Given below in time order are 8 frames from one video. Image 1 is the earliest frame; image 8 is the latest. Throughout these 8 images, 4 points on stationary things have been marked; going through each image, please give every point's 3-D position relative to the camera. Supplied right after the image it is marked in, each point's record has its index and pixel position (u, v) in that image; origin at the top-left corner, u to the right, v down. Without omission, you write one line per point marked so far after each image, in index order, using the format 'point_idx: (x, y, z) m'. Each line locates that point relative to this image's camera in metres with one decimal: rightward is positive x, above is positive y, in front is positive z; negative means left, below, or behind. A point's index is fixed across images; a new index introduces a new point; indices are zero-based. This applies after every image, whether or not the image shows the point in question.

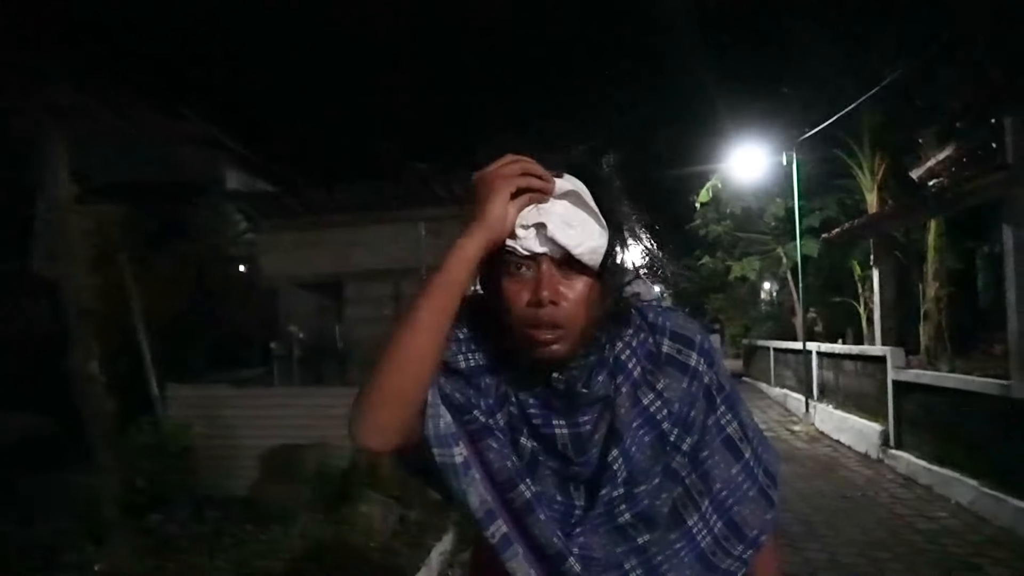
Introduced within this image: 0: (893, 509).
0: (+3.2, -1.9, +7.4) m
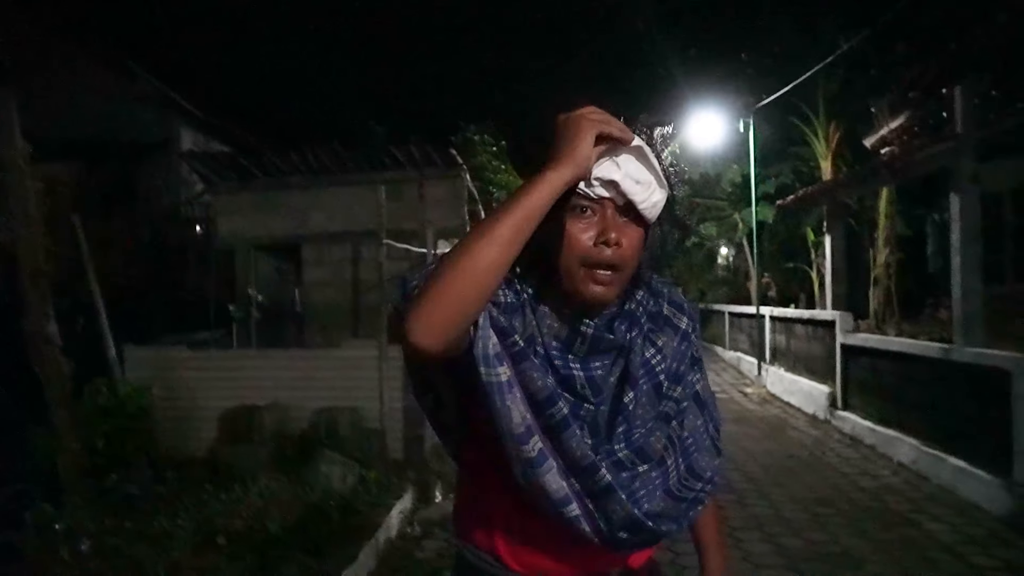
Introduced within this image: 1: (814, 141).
0: (+2.9, -1.6, +7.7) m
1: (+3.8, +1.8, +10.7) m
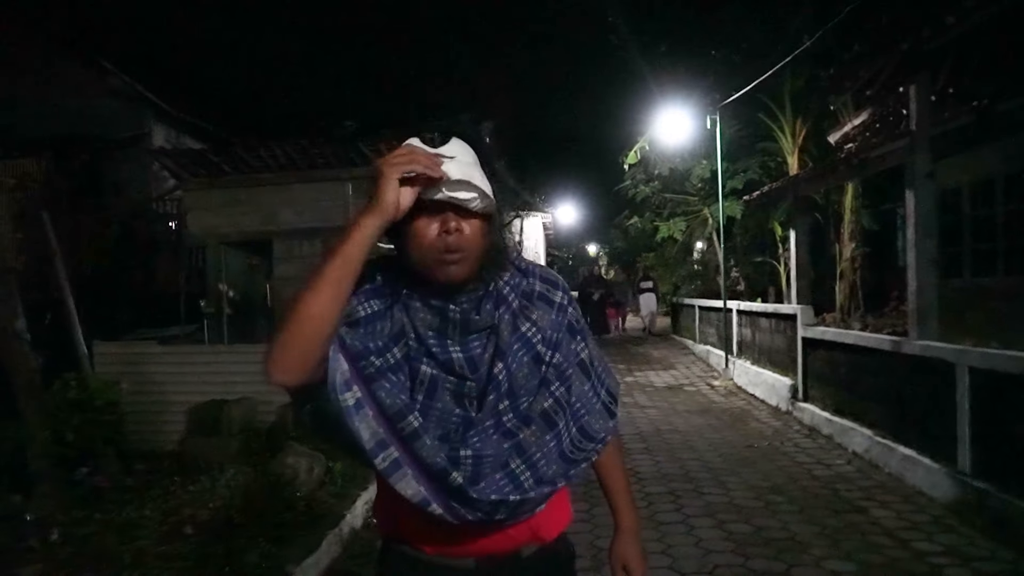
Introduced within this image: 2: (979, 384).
0: (+2.6, -1.5, +8.0) m
1: (+3.4, +1.9, +11.0) m
2: (+3.3, -0.7, +6.2) m
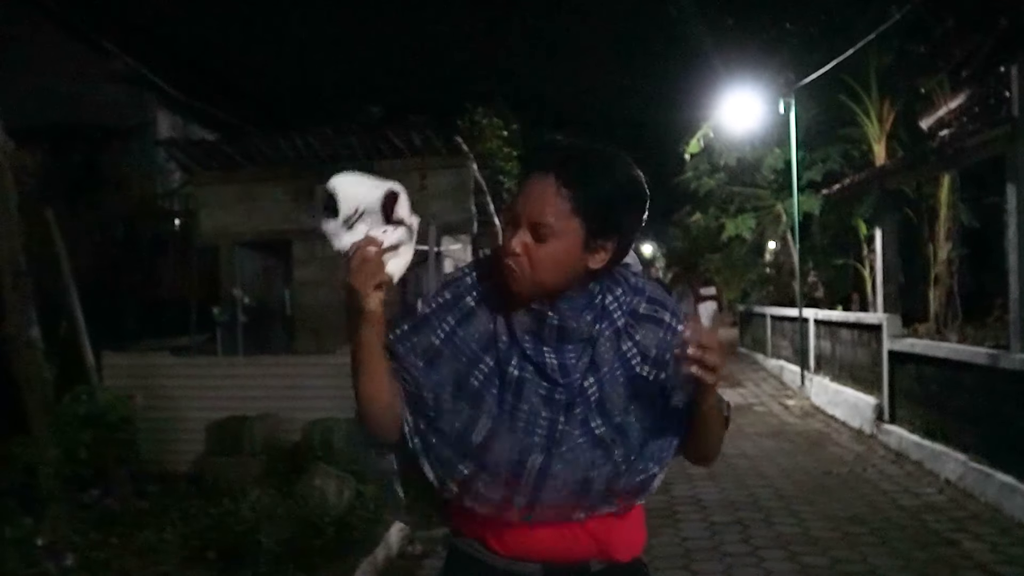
0: (+3.0, -1.6, +7.2) m
1: (+4.0, +1.9, +10.1) m
2: (+3.6, -0.7, +5.4) m
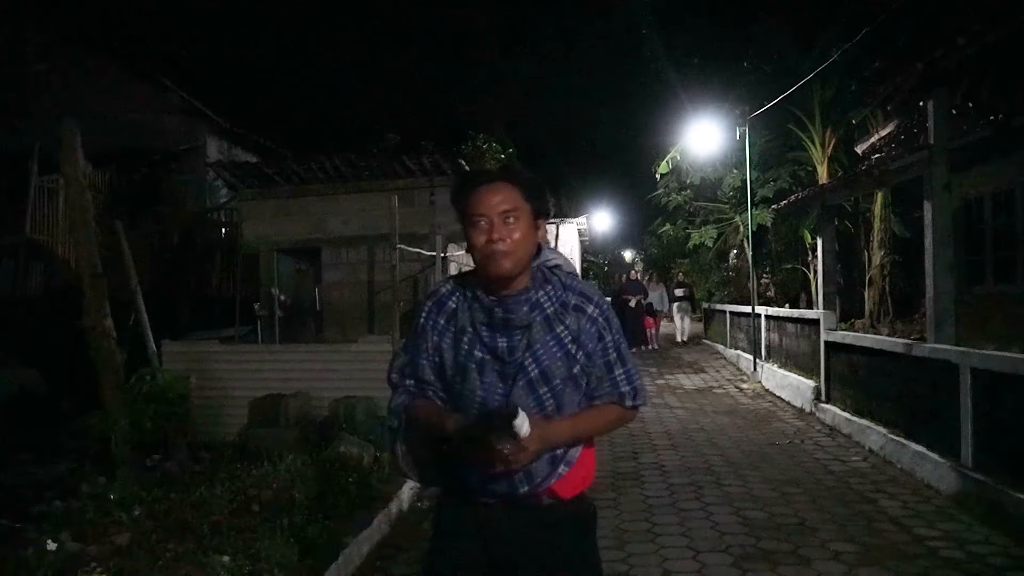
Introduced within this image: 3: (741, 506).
0: (+2.9, -1.6, +8.5) m
1: (+3.9, +1.8, +11.4) m
2: (+3.5, -0.7, +6.7) m
3: (+1.8, -1.7, +6.9) m
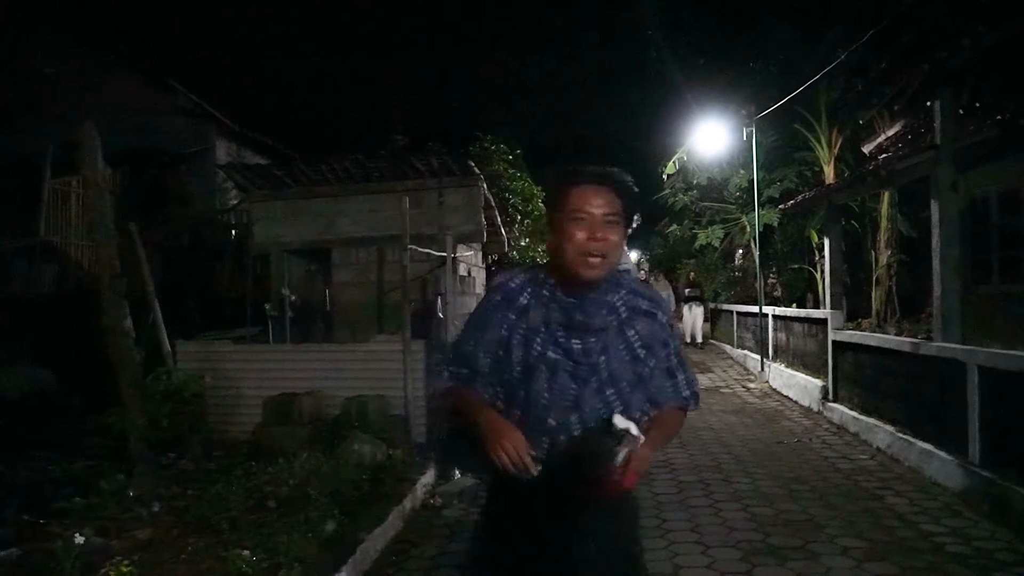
0: (+3.0, -1.6, +8.5) m
1: (+4.0, +1.8, +11.5) m
2: (+3.6, -0.7, +6.7) m
3: (+1.9, -1.7, +7.0) m
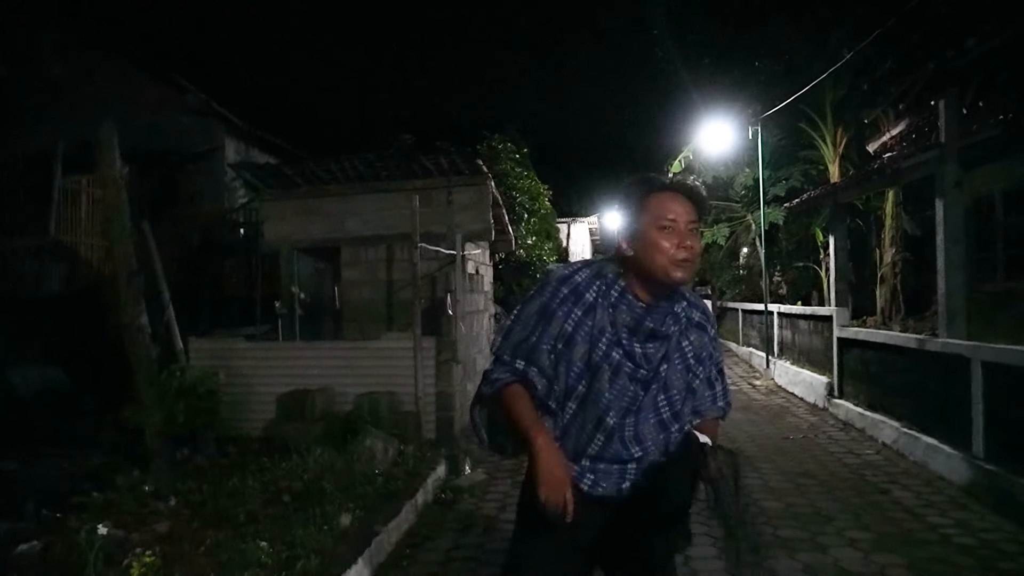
0: (+3.1, -1.6, +8.6) m
1: (+4.1, +1.9, +11.6) m
2: (+3.7, -0.7, +6.8) m
3: (+2.0, -1.7, +7.1) m
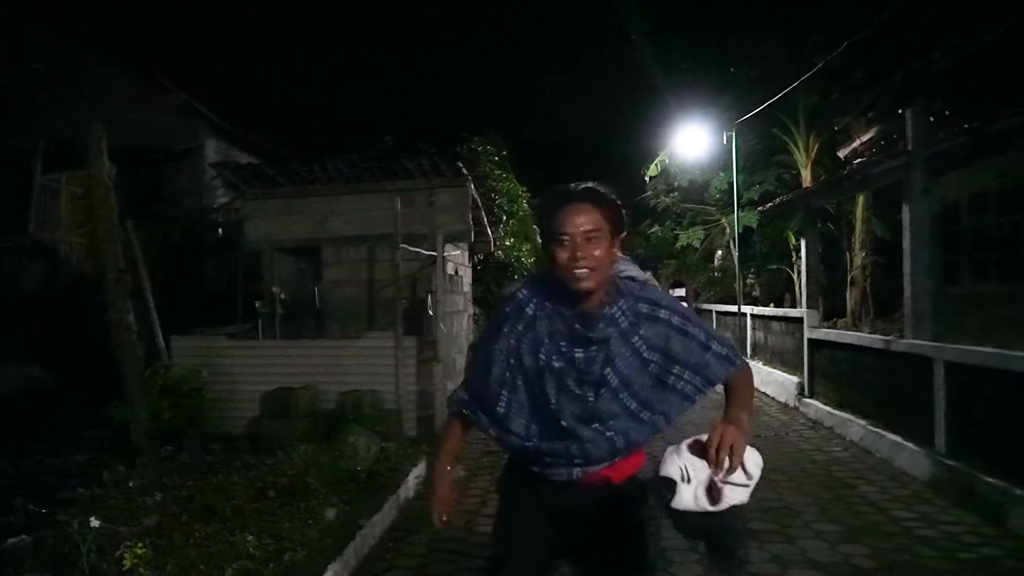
0: (+2.9, -1.6, +8.9) m
1: (+3.8, +1.8, +11.9) m
2: (+3.5, -0.7, +7.1) m
3: (+1.8, -1.7, +7.3) m
